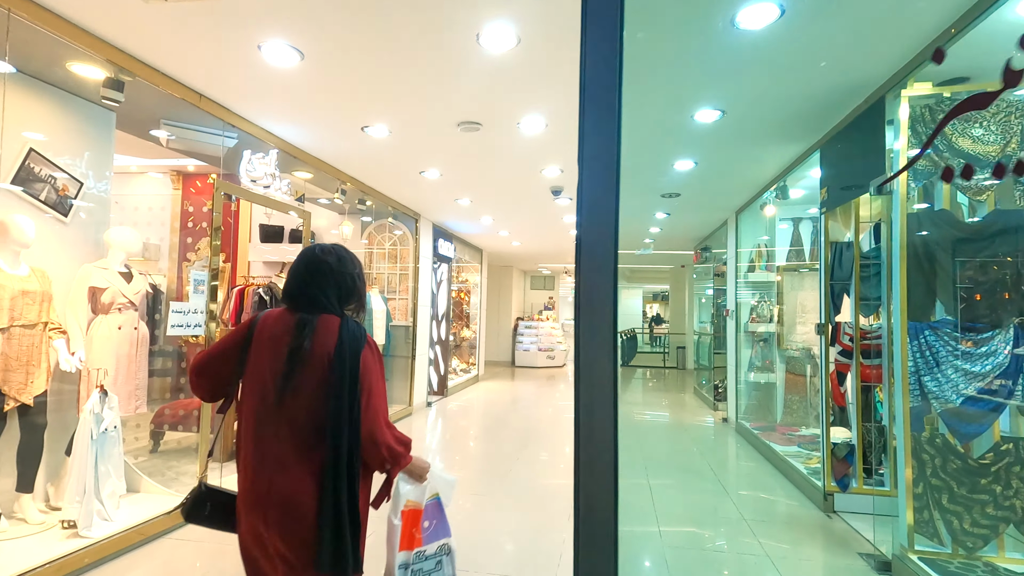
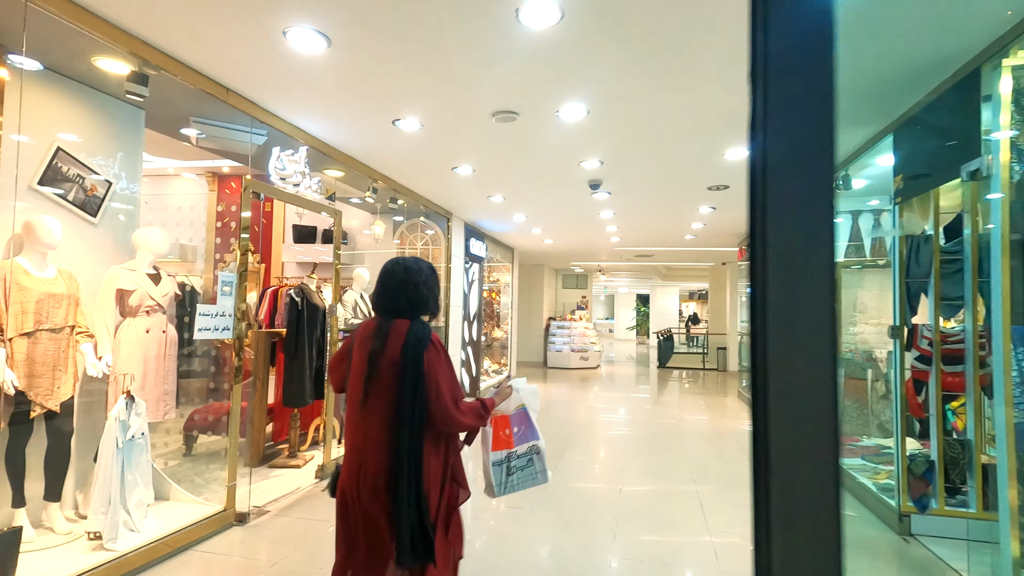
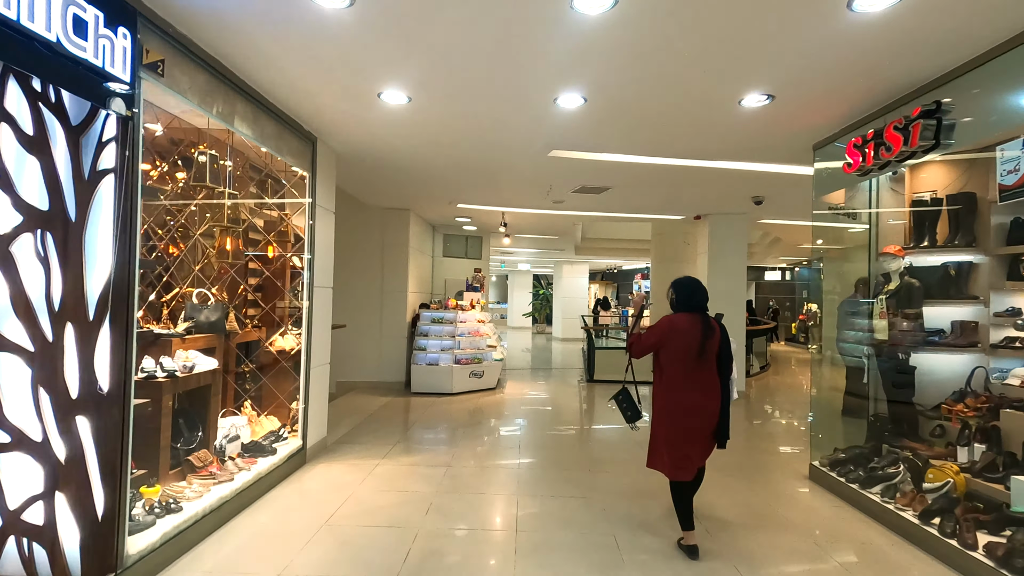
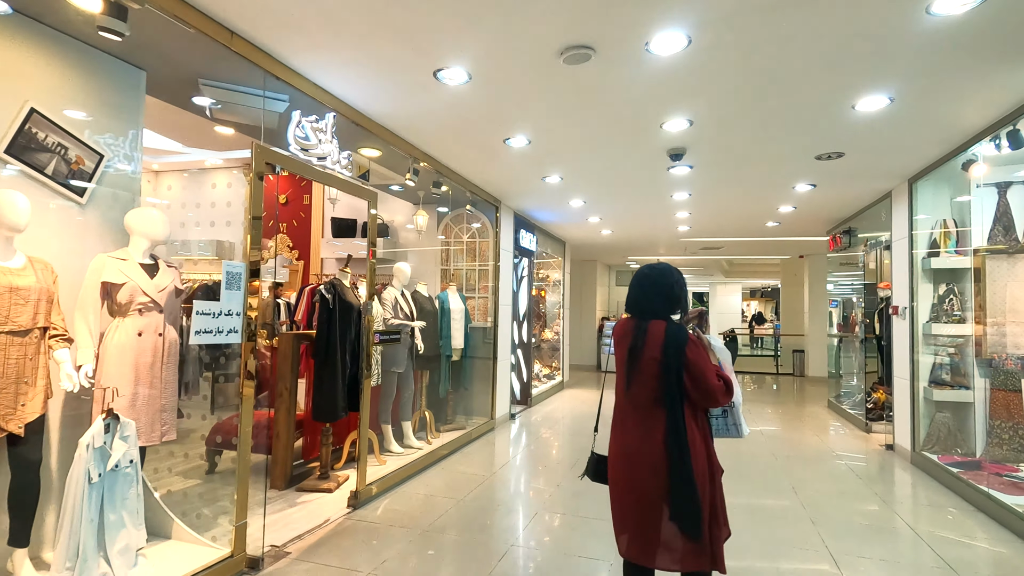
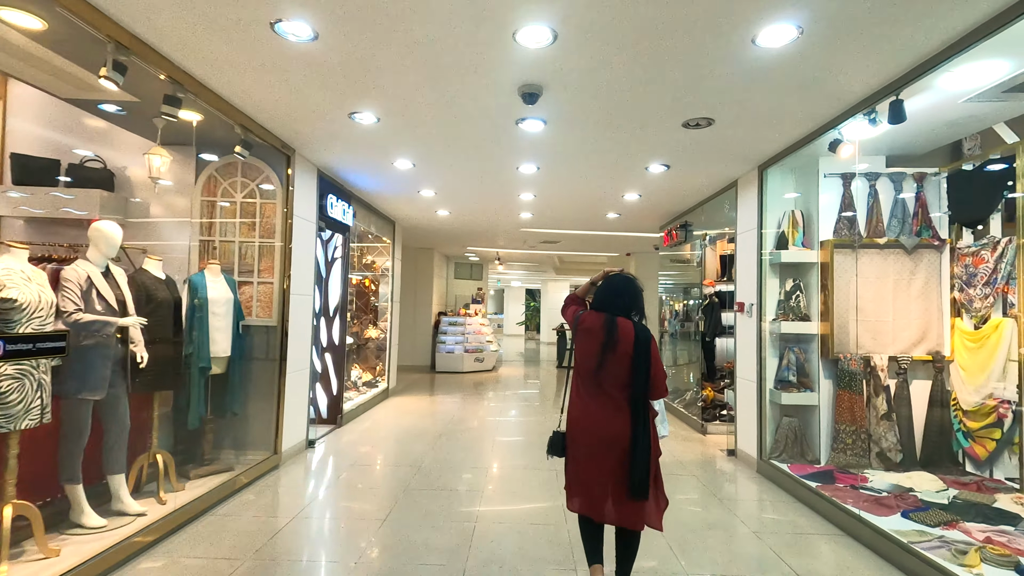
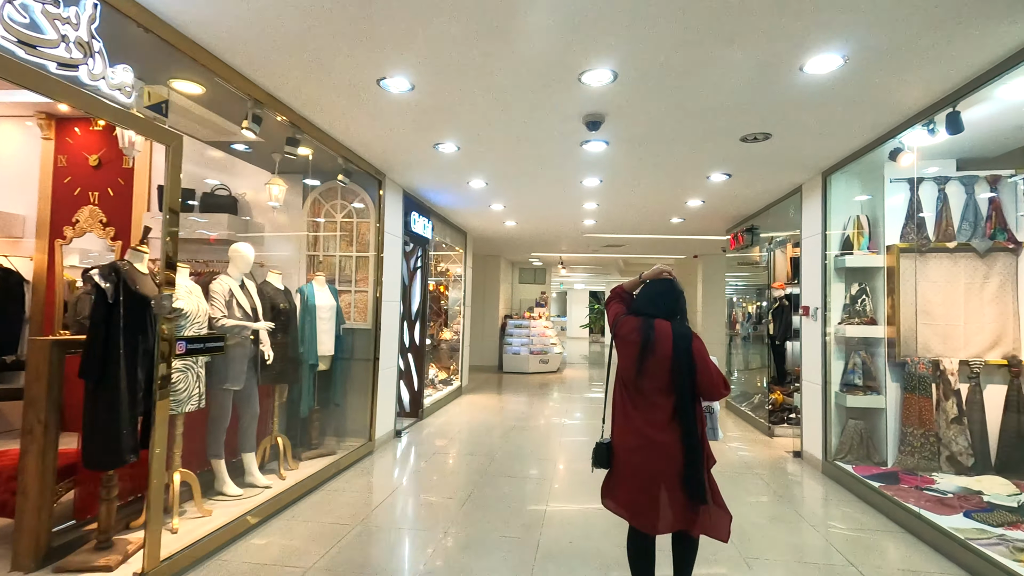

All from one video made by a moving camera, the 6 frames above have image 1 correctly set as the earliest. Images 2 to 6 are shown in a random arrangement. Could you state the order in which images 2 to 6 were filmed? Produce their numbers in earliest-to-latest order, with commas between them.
2, 4, 6, 5, 3
